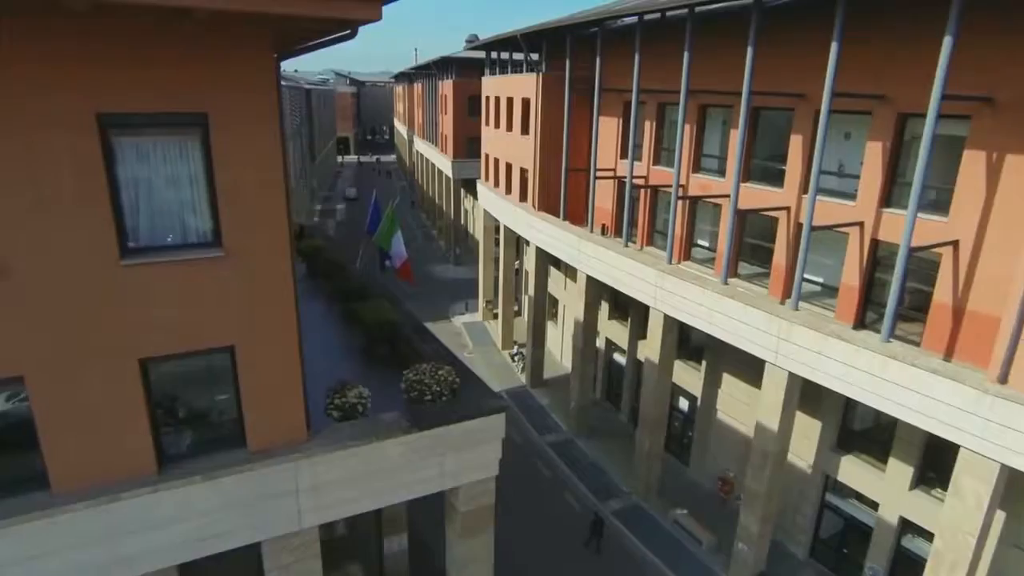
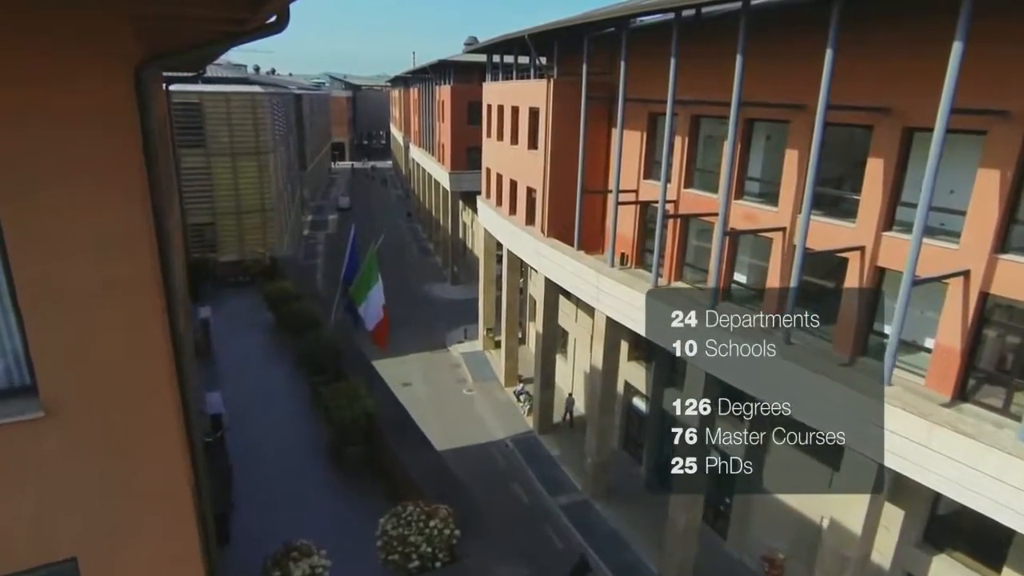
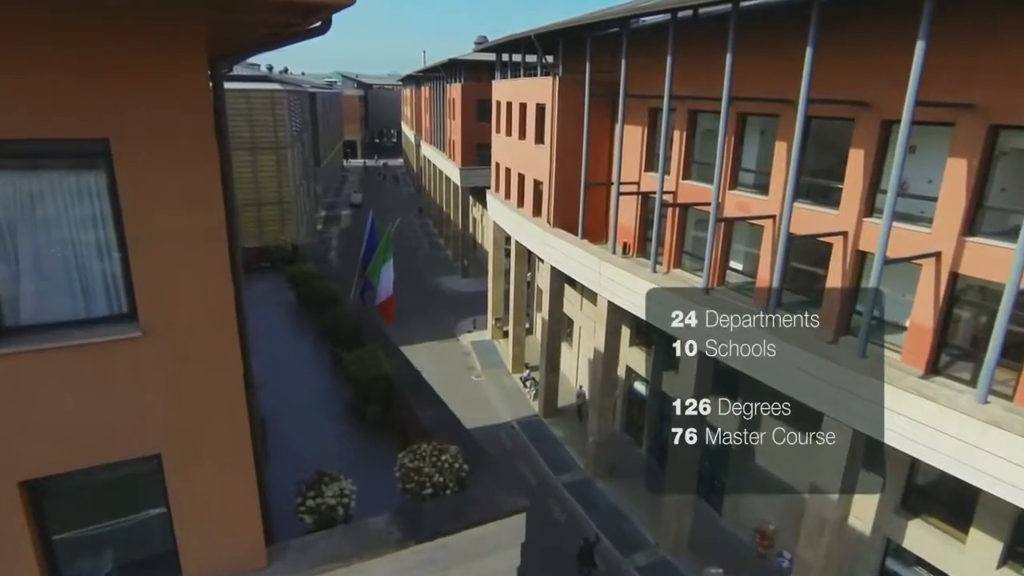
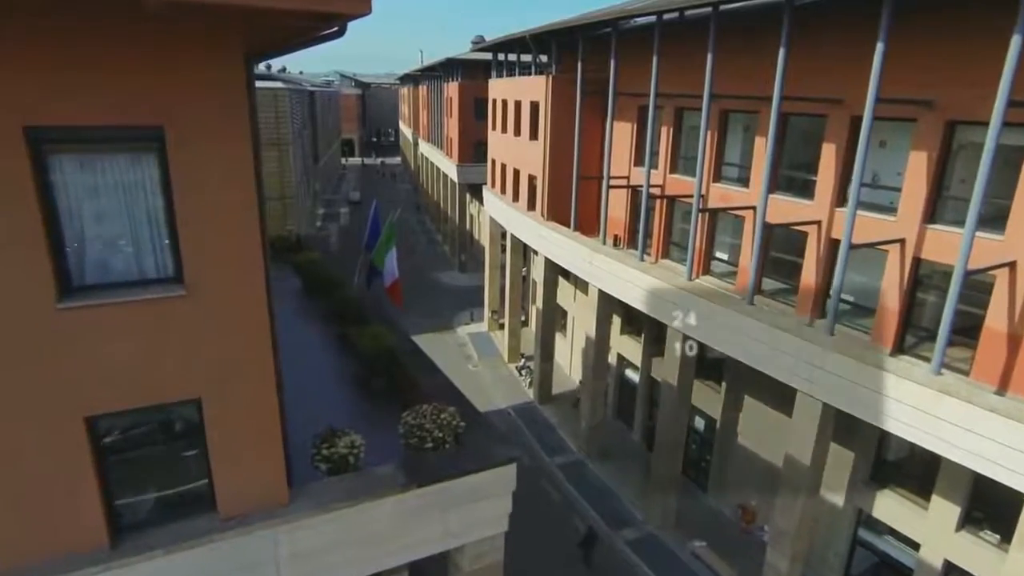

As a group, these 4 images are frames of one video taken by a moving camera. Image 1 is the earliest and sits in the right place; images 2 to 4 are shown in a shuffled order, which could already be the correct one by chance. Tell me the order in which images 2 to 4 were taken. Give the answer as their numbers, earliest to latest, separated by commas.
4, 3, 2
